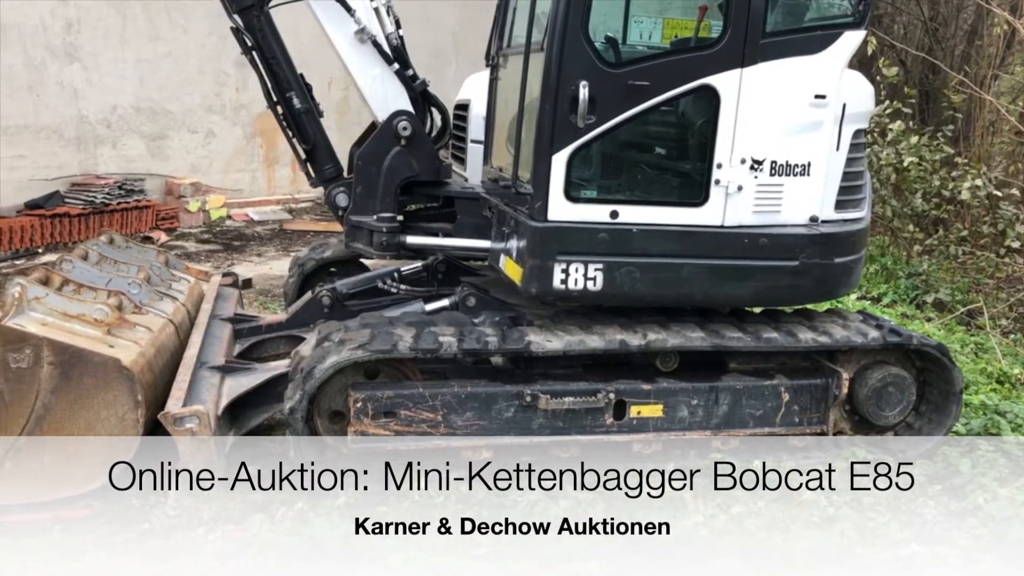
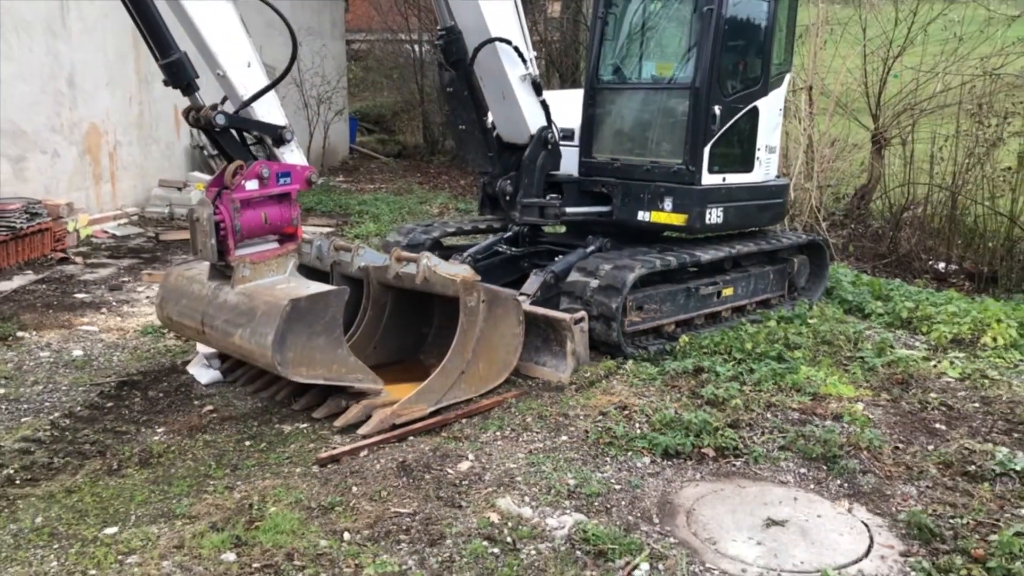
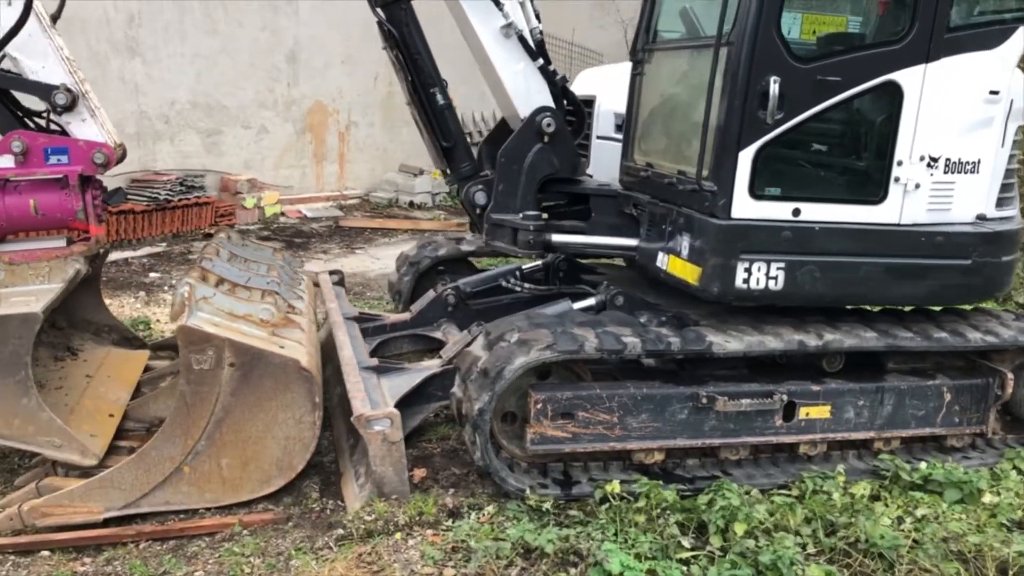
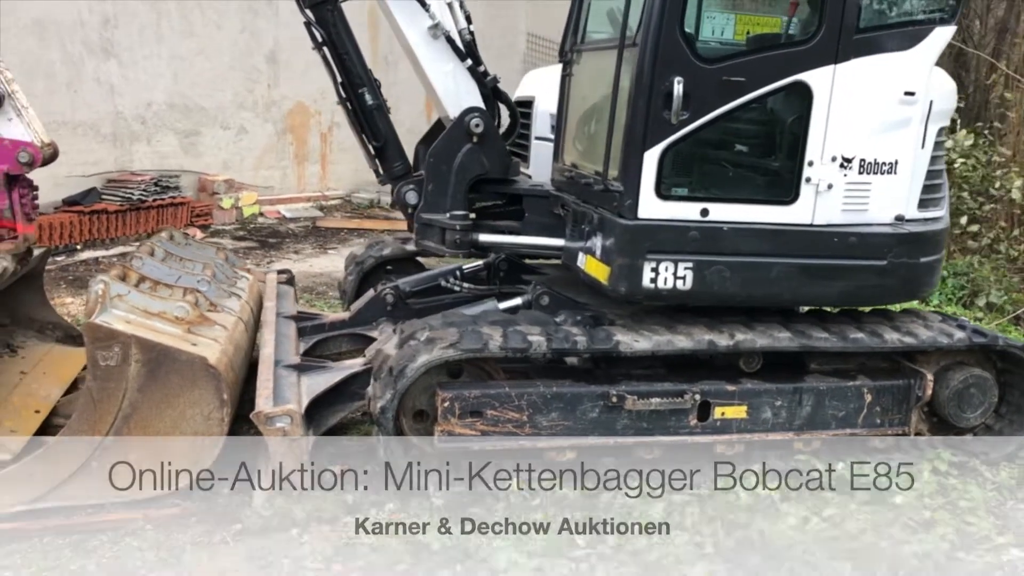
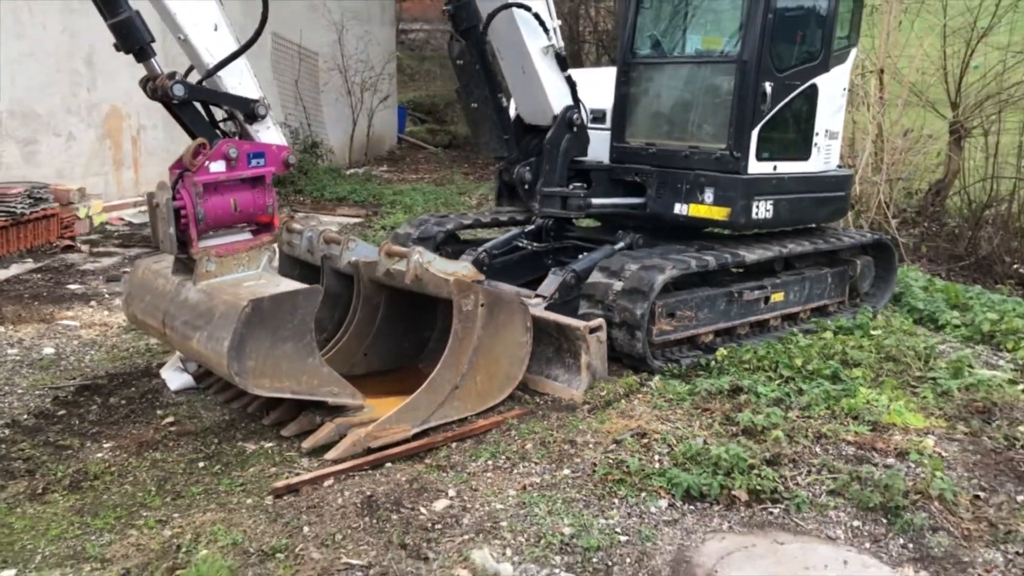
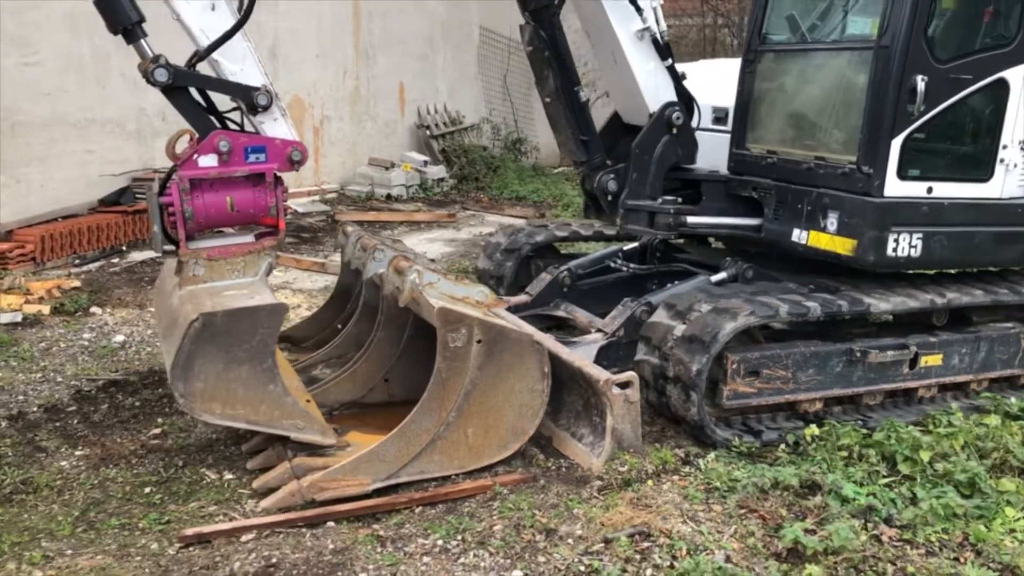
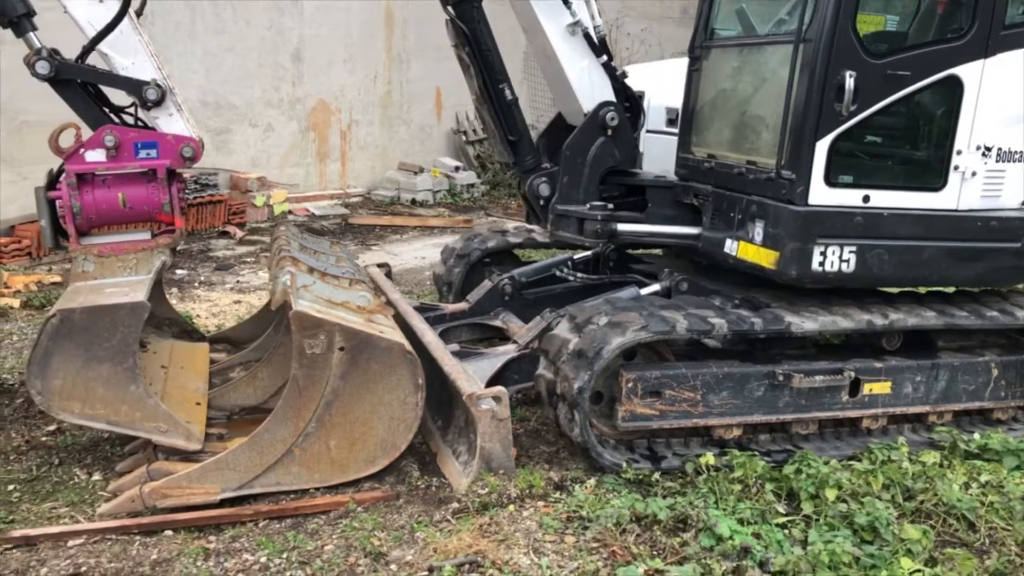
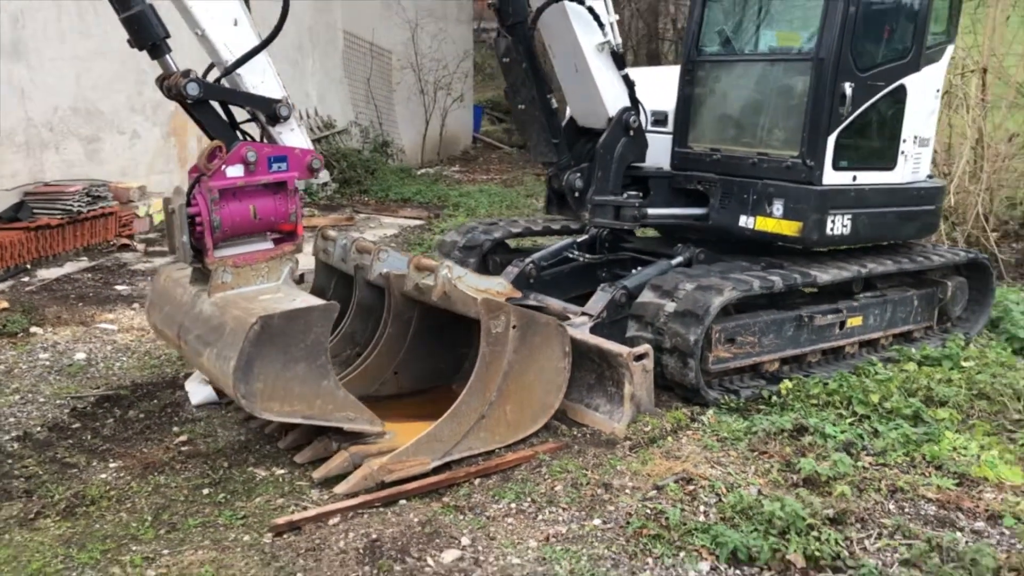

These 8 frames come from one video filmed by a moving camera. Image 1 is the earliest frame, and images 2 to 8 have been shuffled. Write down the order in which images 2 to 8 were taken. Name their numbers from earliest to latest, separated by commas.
4, 3, 7, 6, 8, 5, 2
